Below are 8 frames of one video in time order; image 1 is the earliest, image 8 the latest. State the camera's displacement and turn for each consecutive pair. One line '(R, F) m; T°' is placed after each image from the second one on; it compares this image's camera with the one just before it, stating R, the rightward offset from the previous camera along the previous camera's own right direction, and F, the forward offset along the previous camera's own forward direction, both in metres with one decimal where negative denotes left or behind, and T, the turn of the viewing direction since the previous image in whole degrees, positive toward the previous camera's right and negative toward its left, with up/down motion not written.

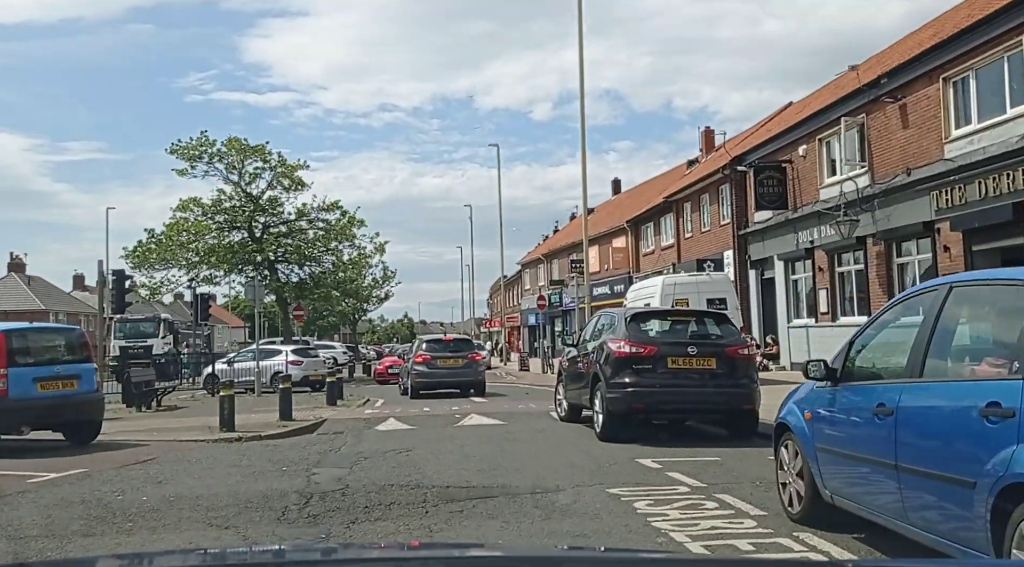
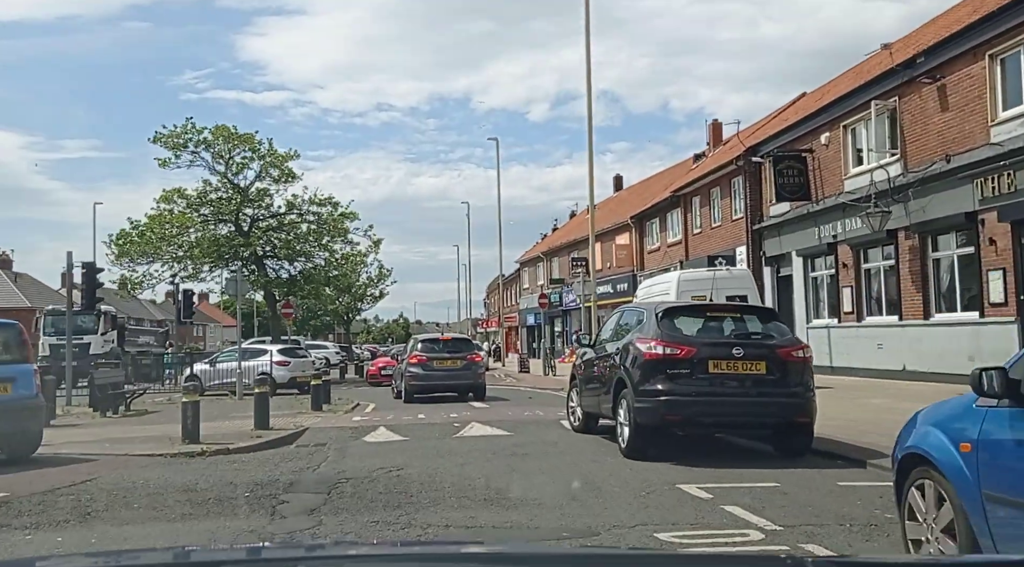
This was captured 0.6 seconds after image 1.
(-0.2, +1.7) m; 0°
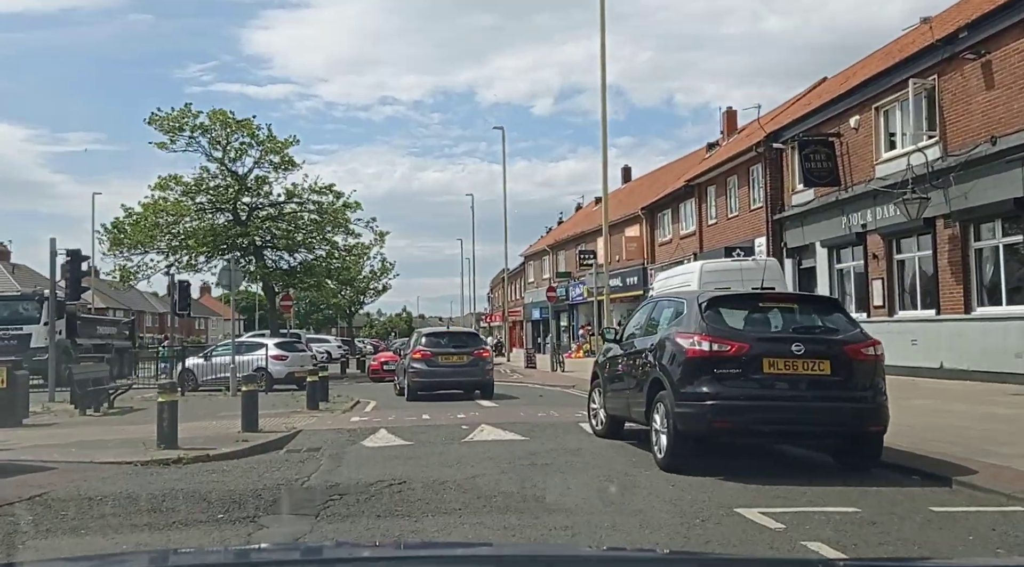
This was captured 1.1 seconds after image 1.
(-0.2, +1.3) m; 0°
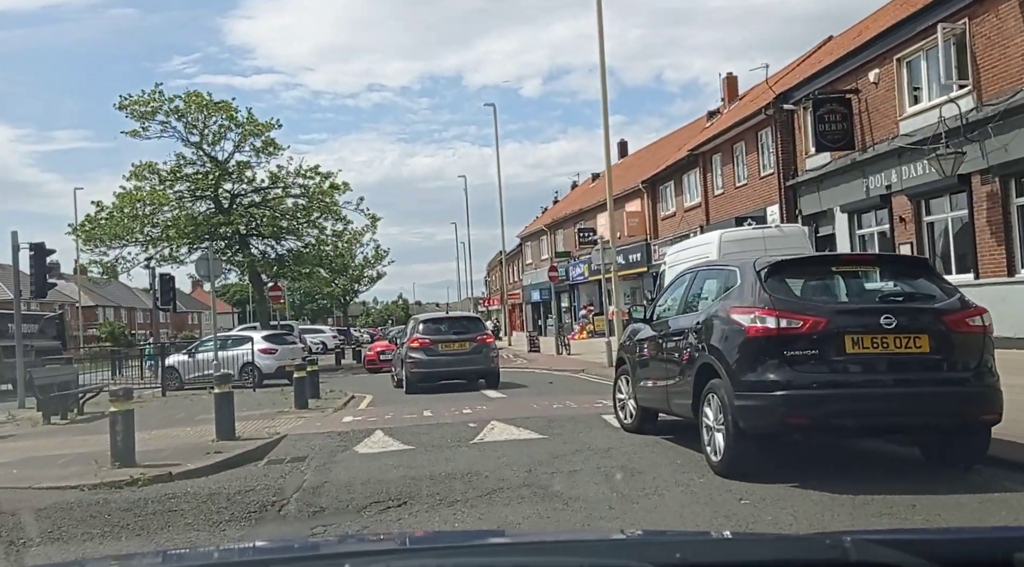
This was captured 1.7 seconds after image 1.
(-0.2, +1.5) m; 0°
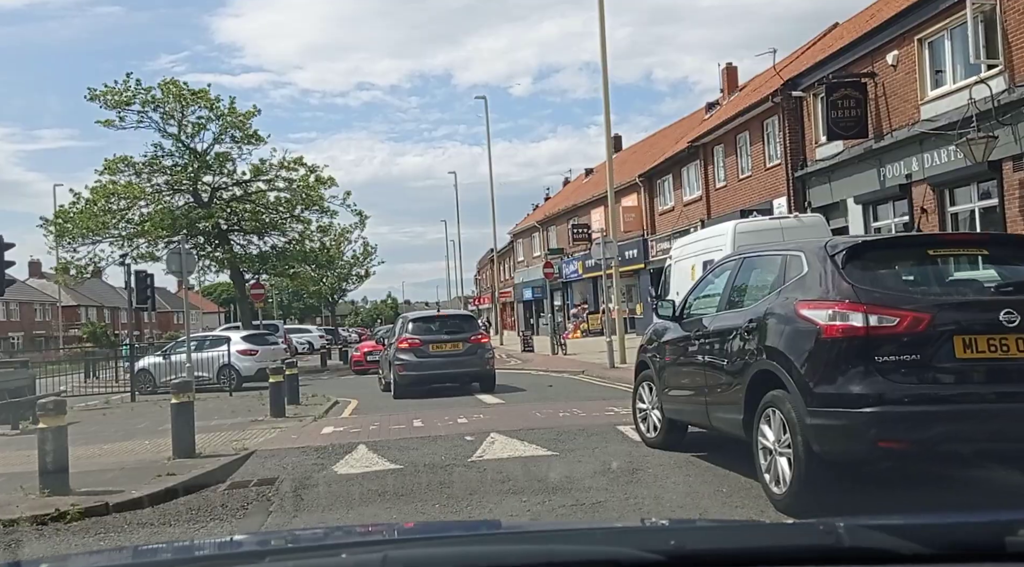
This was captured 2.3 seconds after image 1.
(-0.1, +1.4) m; +1°
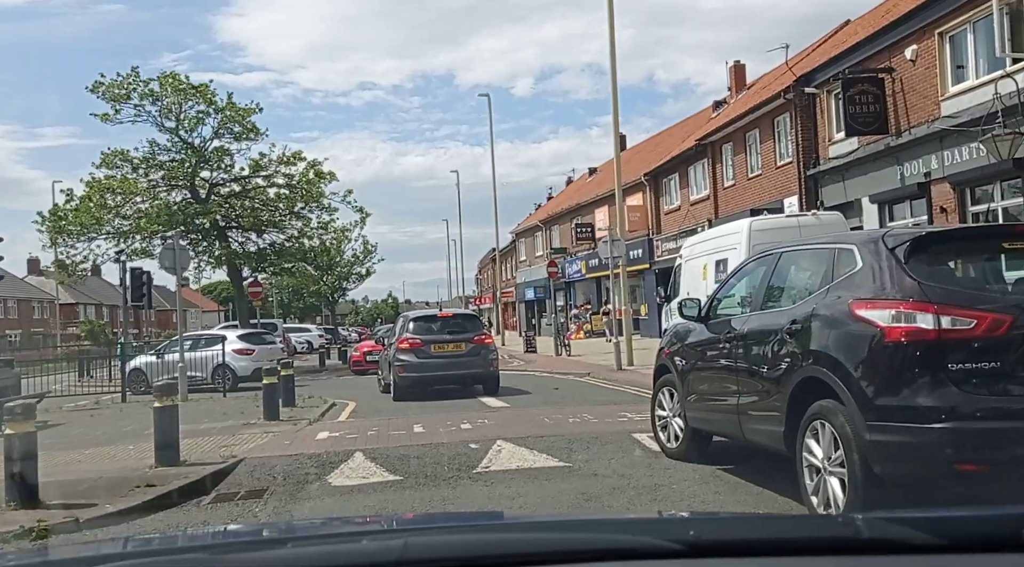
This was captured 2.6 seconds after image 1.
(-0.1, +0.6) m; 0°
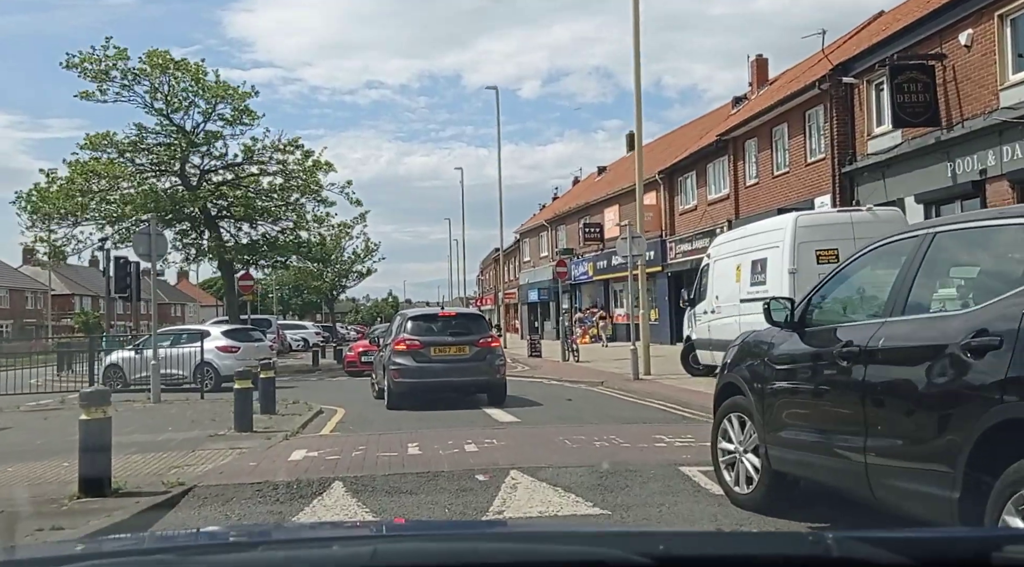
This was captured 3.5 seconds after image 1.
(-0.2, +1.8) m; 0°
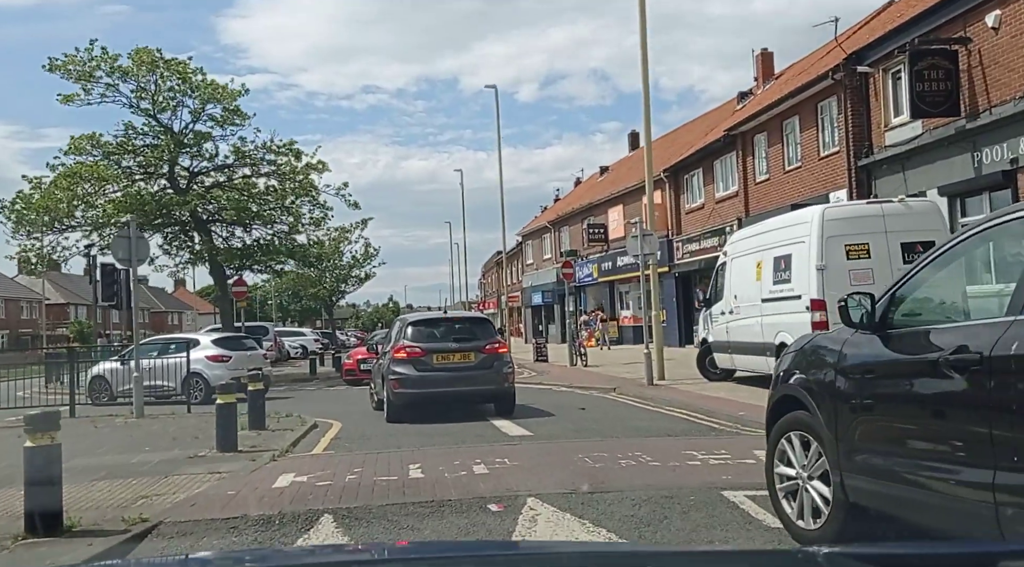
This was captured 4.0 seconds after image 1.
(-0.1, +0.9) m; 0°
